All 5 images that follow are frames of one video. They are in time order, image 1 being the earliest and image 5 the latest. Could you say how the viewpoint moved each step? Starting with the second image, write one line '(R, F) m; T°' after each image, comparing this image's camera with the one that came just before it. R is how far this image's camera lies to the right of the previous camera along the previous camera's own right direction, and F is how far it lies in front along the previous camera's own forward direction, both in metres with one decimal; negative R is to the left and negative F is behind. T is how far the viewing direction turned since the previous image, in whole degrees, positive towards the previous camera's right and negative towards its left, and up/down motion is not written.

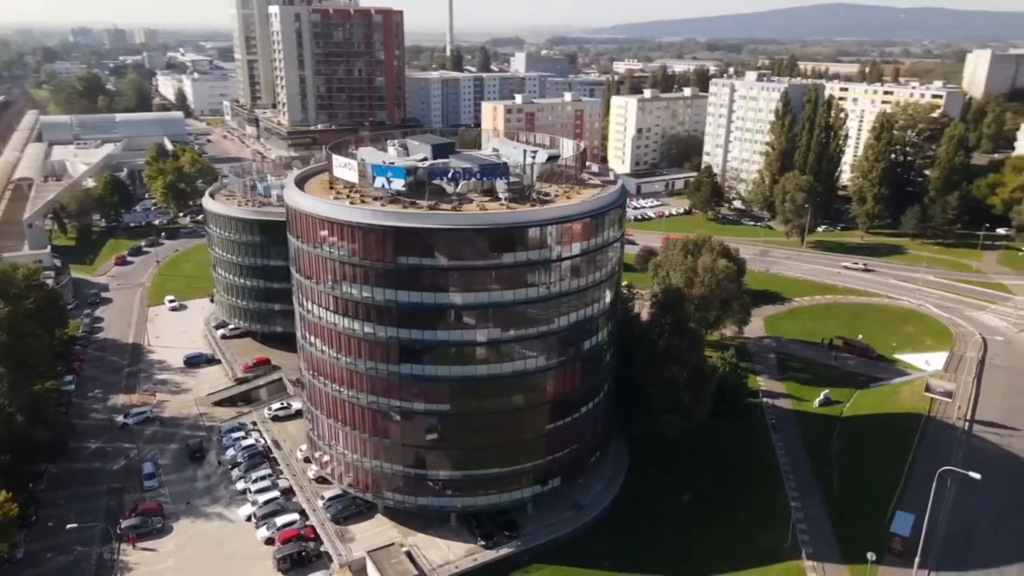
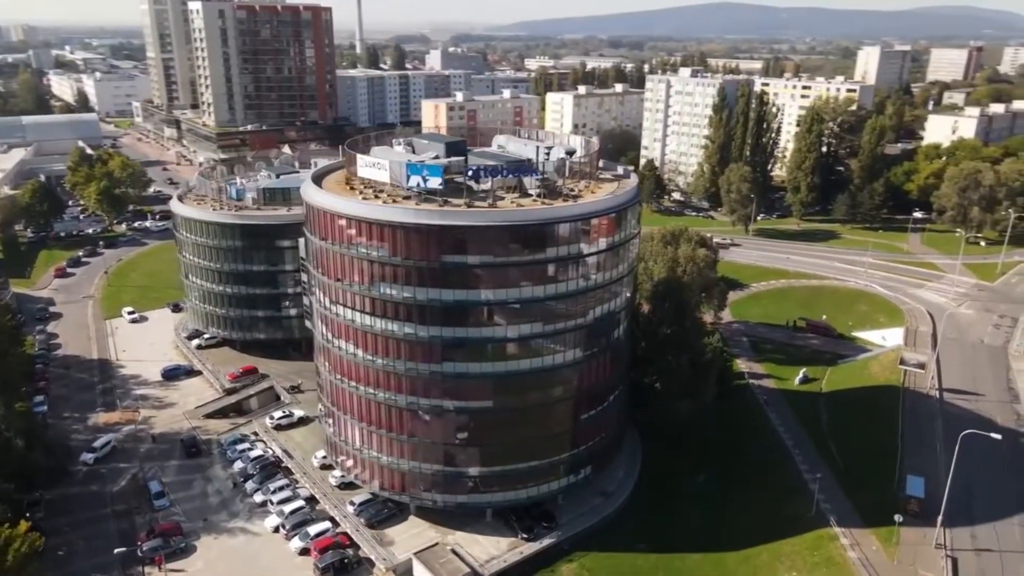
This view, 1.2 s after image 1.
(-6.7, -0.1) m; +7°
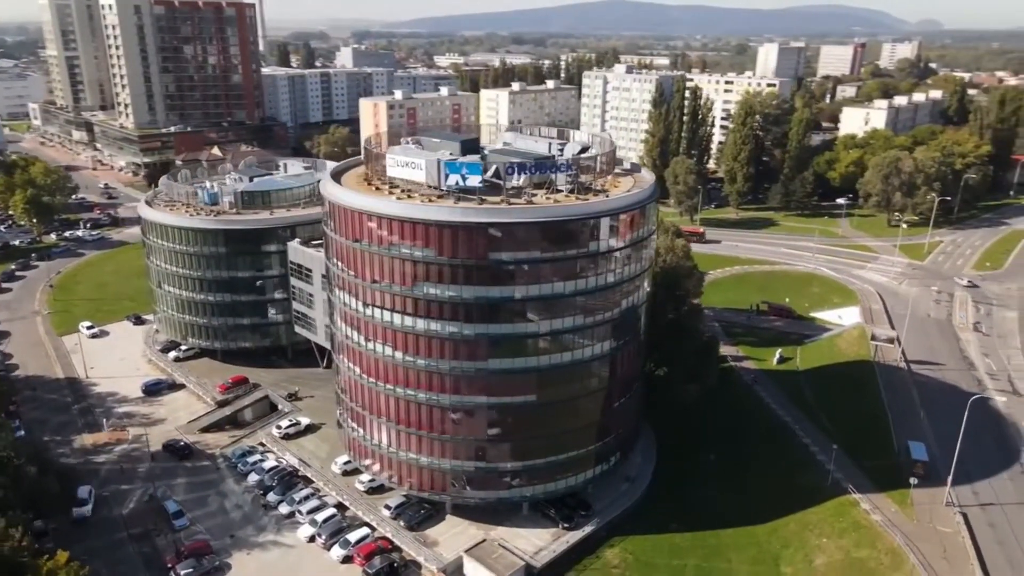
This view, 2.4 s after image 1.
(-6.9, -0.1) m; +7°
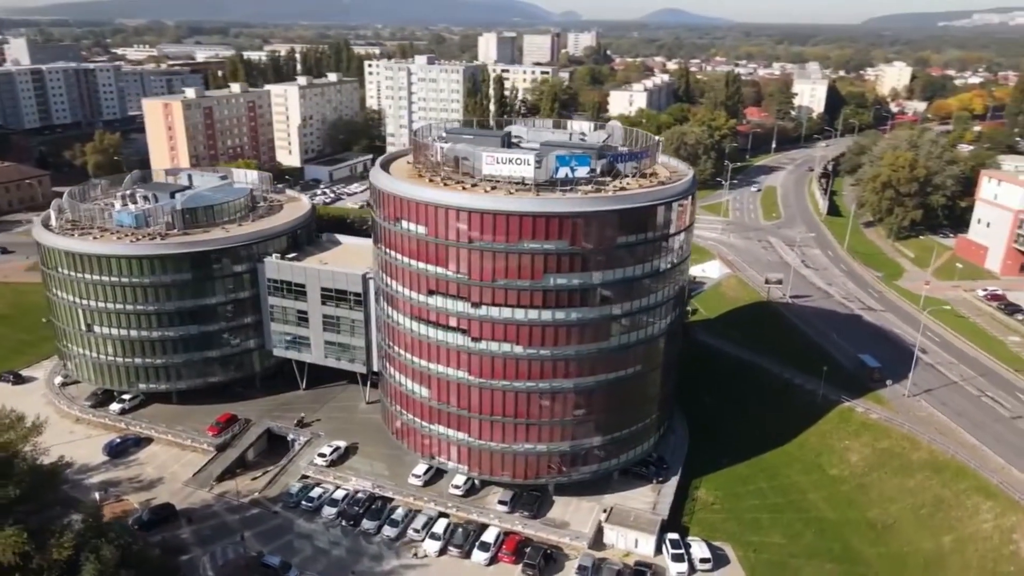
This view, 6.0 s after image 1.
(-21.1, +2.5) m; +22°
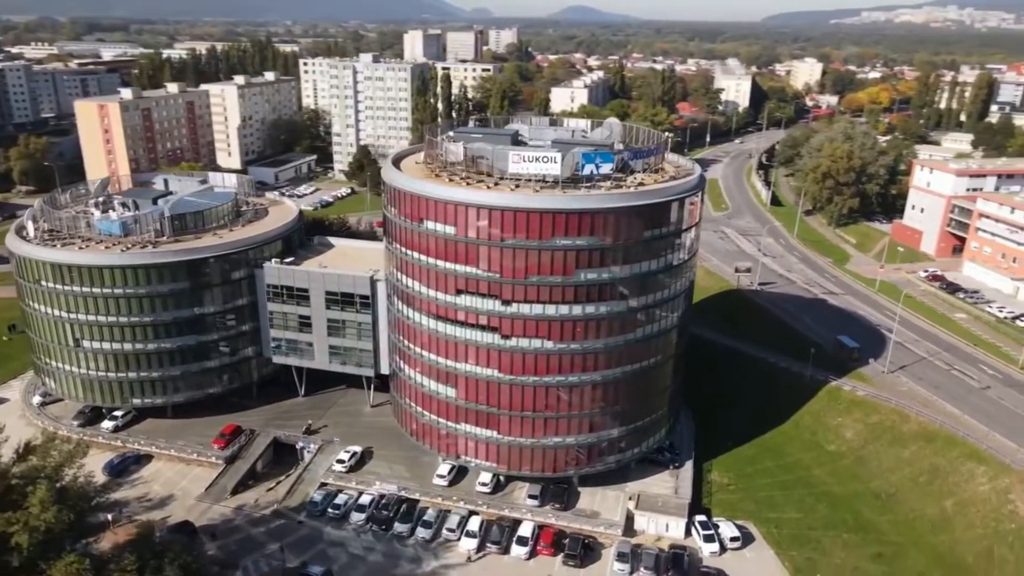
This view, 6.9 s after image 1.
(-5.8, -0.1) m; +6°
